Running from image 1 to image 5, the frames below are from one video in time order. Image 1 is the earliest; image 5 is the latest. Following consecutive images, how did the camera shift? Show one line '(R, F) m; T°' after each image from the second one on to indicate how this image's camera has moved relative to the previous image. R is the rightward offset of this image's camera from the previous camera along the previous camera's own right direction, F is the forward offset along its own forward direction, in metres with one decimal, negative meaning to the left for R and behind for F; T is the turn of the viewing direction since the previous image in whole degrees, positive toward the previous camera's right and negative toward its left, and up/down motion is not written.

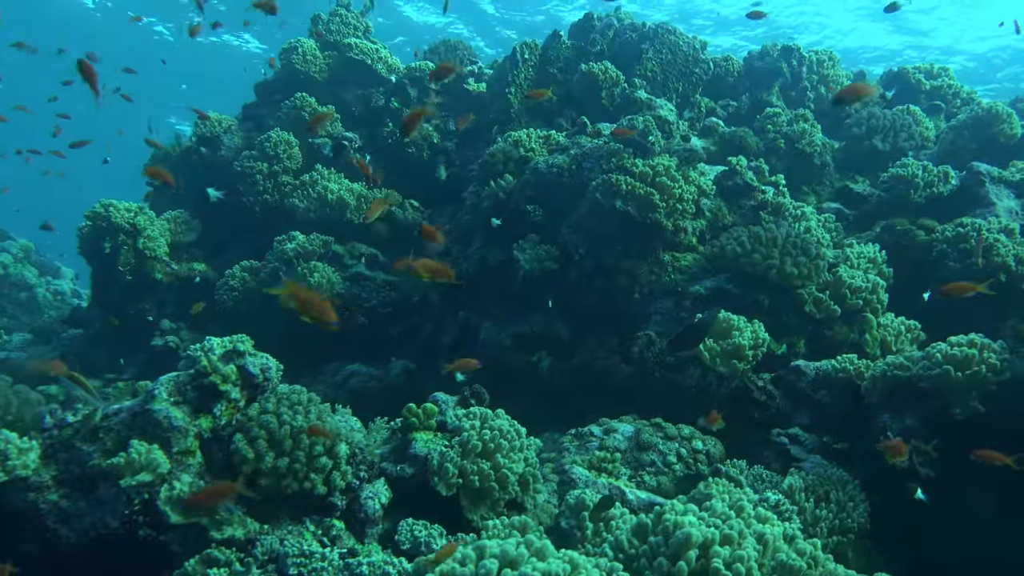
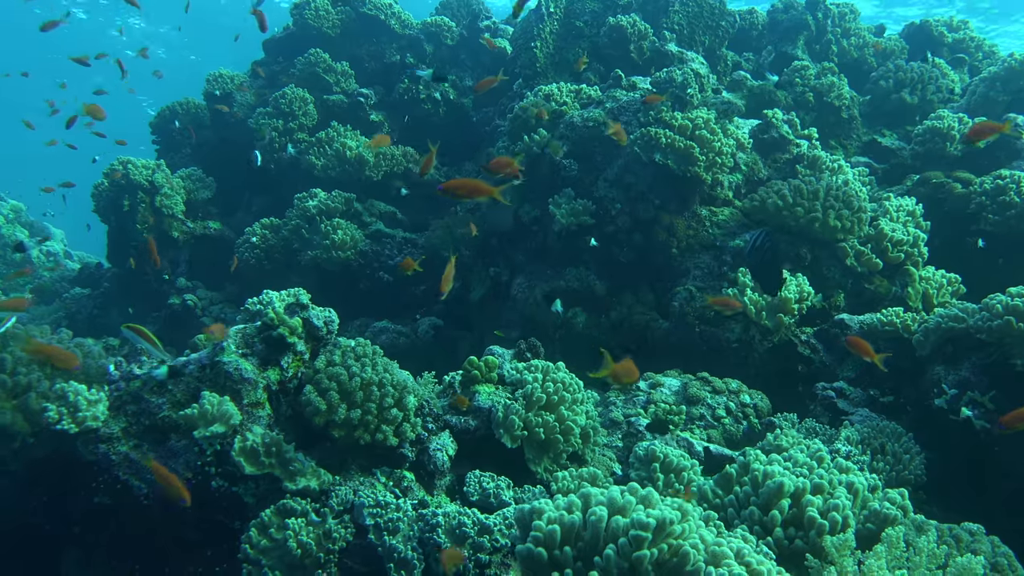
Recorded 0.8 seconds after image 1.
(-0.3, 0.0) m; +1°
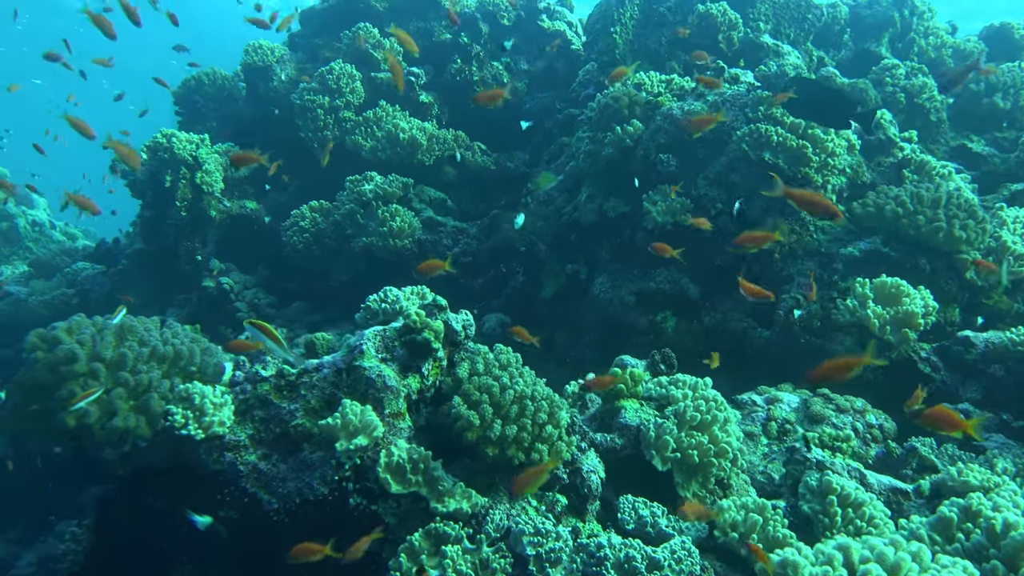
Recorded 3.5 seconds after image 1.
(-0.7, +0.4) m; +1°
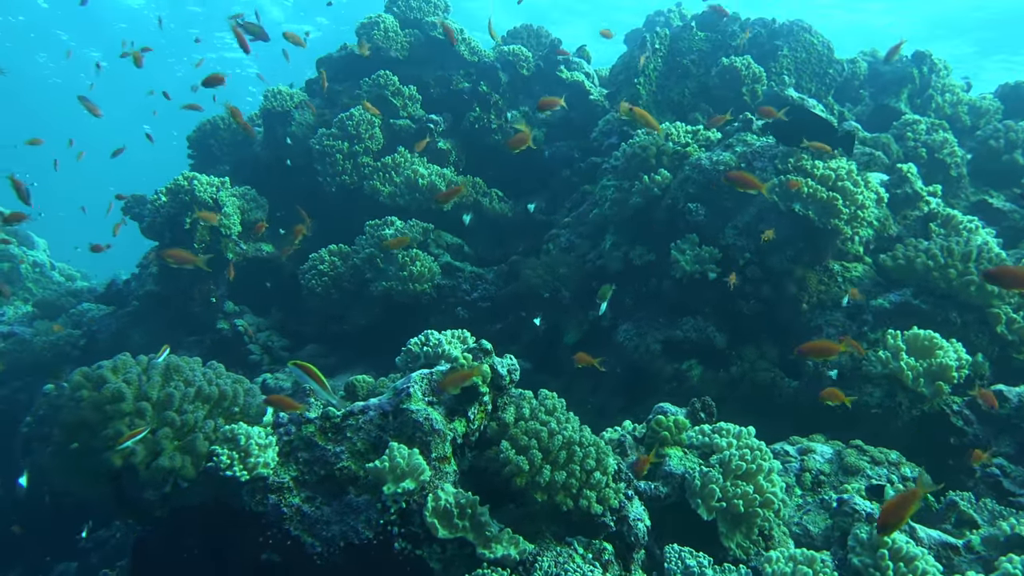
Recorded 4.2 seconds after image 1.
(-0.2, 0.0) m; 0°
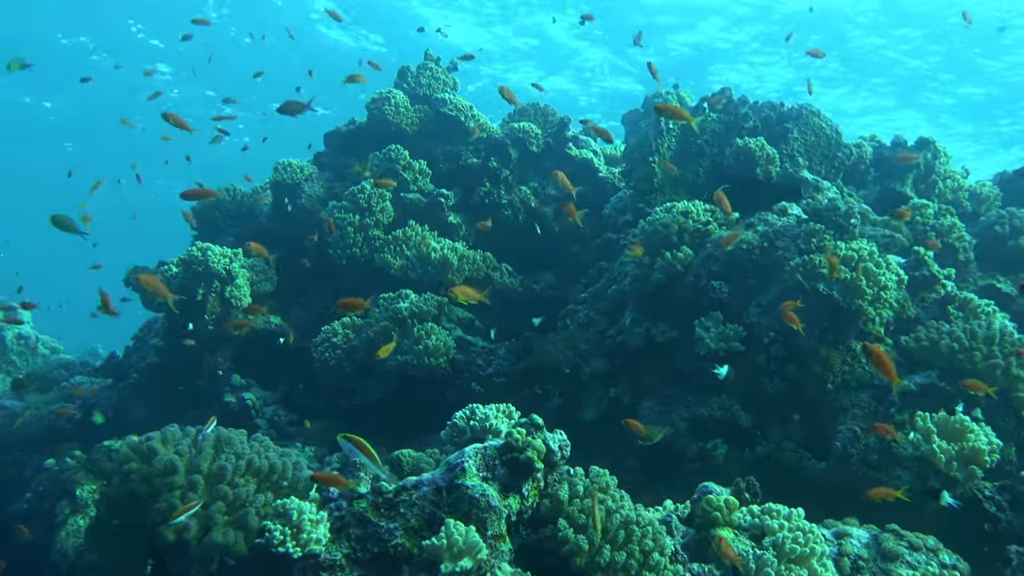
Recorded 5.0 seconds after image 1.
(-0.3, 0.0) m; +1°
